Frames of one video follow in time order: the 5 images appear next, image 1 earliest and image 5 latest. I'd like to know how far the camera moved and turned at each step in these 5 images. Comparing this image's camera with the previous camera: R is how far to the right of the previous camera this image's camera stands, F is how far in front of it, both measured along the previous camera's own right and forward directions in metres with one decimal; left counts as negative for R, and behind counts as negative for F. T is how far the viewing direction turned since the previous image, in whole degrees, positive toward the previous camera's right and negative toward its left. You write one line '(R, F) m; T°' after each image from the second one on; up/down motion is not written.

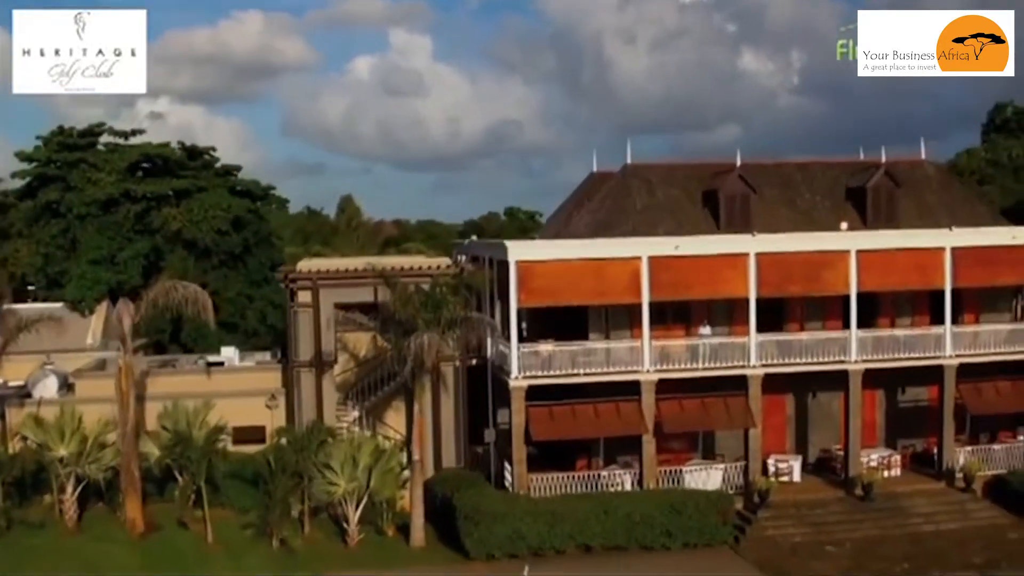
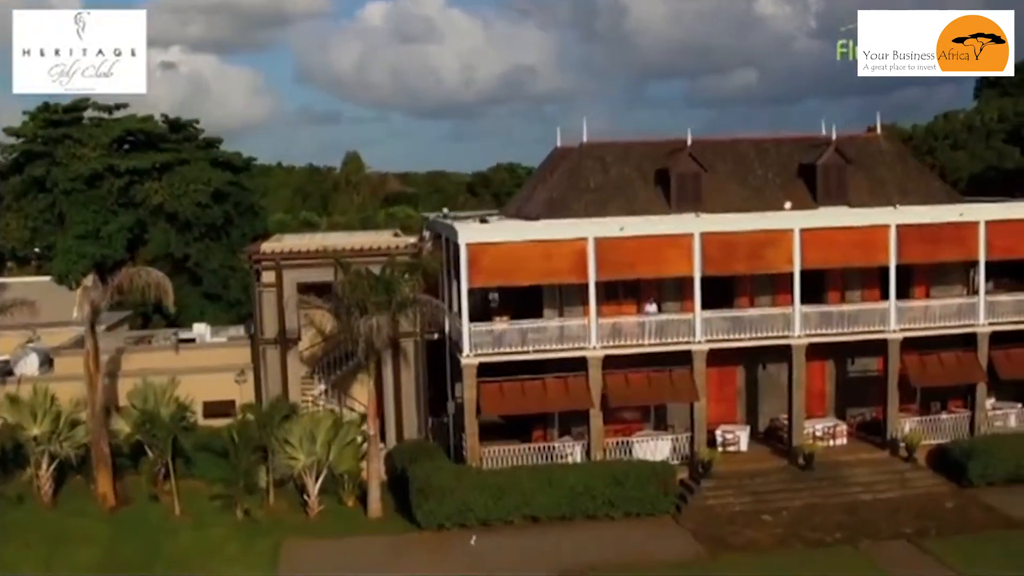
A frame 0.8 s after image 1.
(+2.1, -1.0) m; -1°
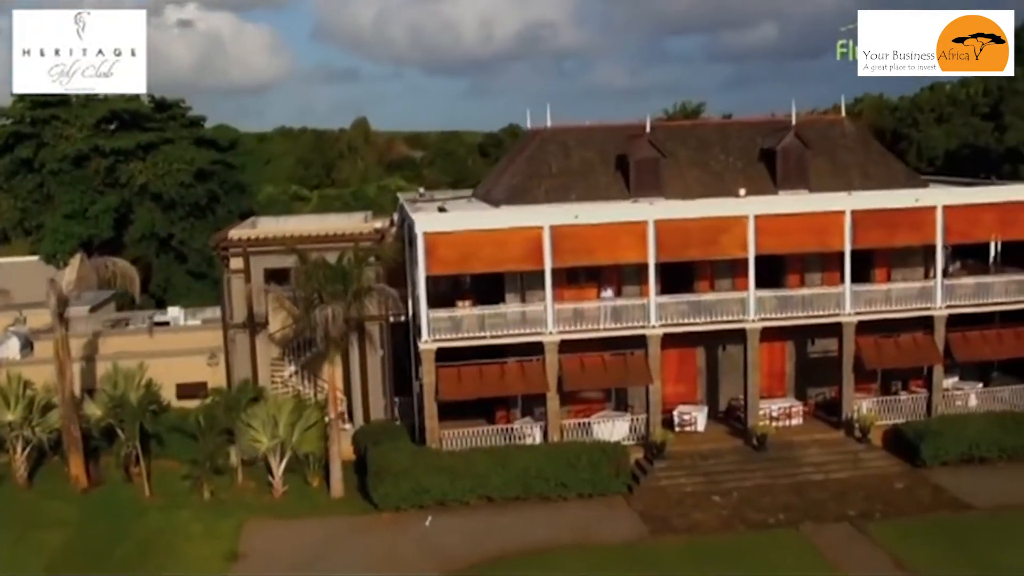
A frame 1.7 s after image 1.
(+2.1, -0.6) m; -1°
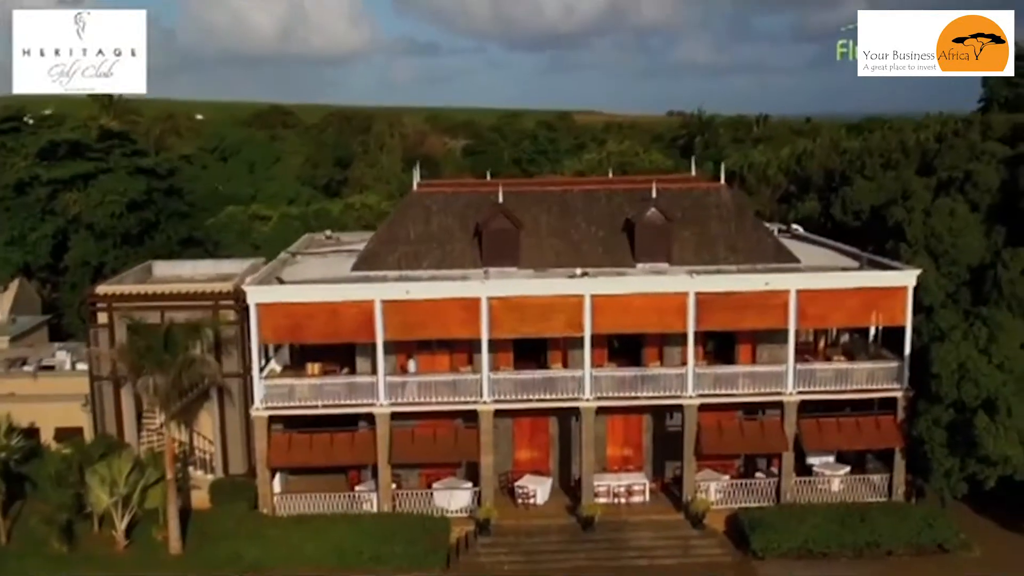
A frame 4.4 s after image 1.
(+8.1, +0.2) m; -5°
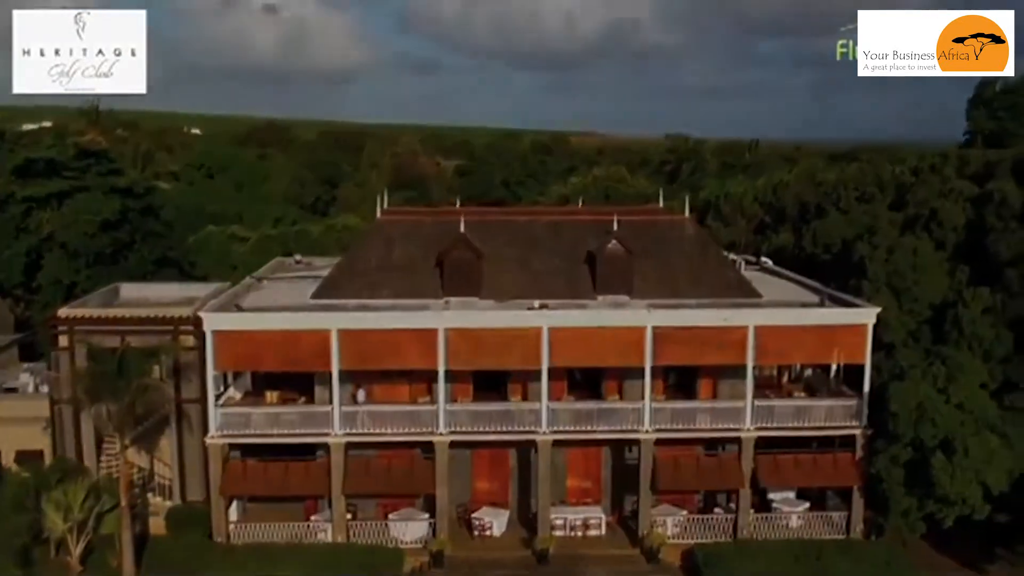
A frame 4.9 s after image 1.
(+1.3, 0.0) m; 0°
